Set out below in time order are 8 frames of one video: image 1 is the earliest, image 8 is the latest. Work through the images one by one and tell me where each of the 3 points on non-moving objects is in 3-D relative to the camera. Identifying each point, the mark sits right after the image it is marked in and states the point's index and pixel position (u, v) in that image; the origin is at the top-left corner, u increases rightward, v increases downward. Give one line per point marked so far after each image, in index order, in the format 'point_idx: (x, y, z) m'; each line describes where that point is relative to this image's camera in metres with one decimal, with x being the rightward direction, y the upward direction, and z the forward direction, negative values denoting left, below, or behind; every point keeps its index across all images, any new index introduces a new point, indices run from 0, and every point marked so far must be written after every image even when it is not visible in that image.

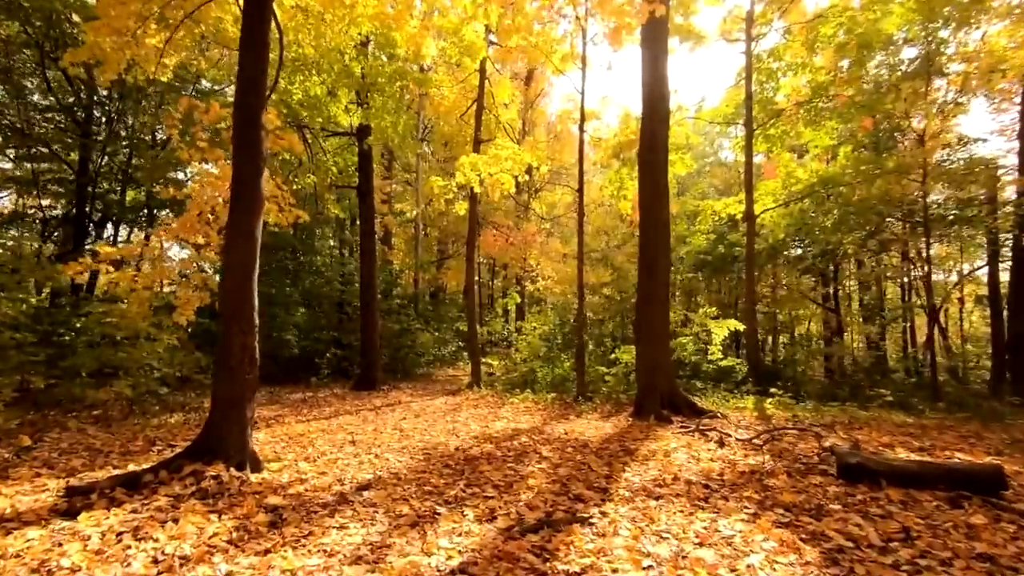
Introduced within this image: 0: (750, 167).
0: (+5.9, +3.0, +13.1) m
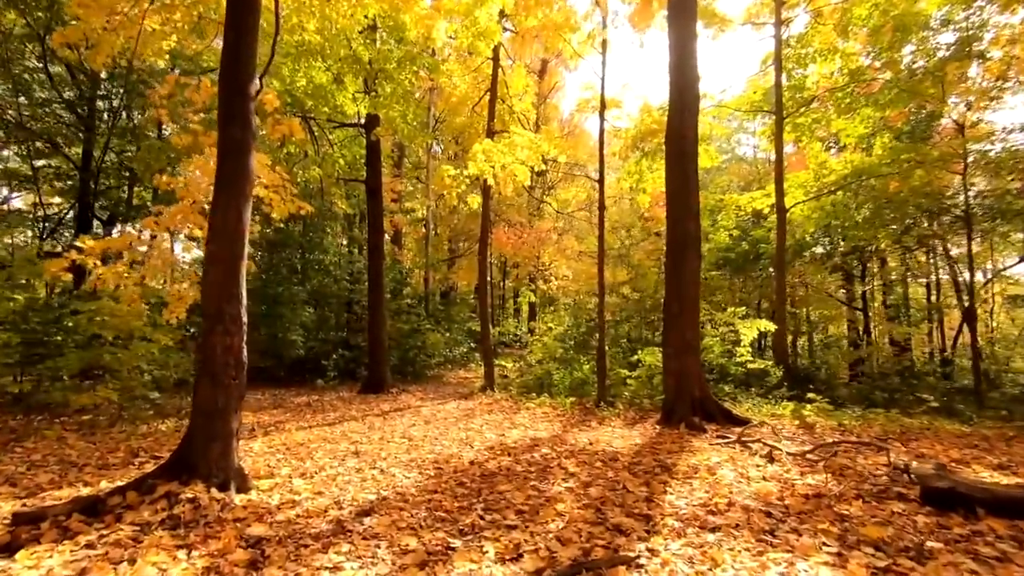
0: (+6.2, +3.0, +12.3) m
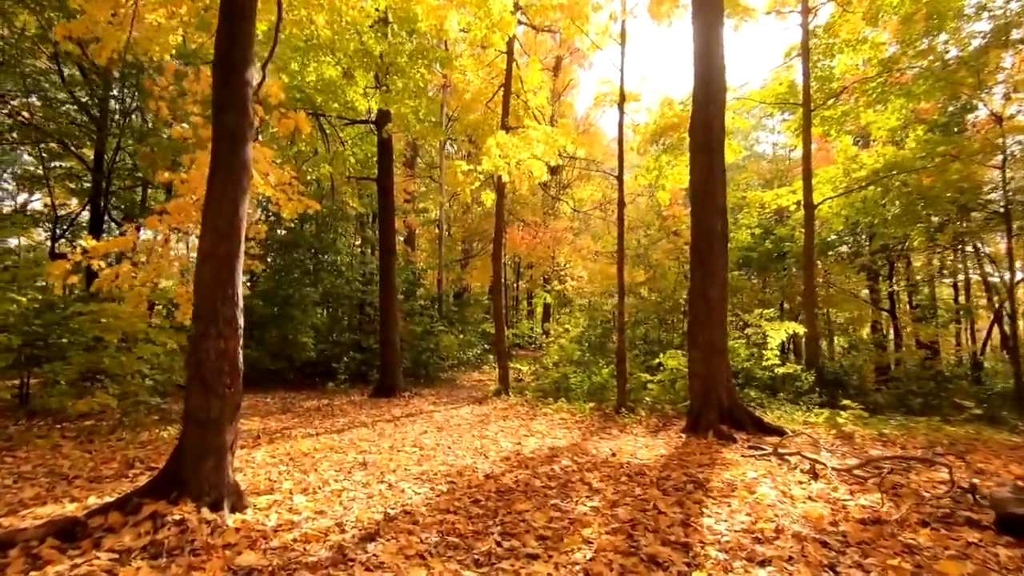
0: (+6.5, +3.0, +11.8) m
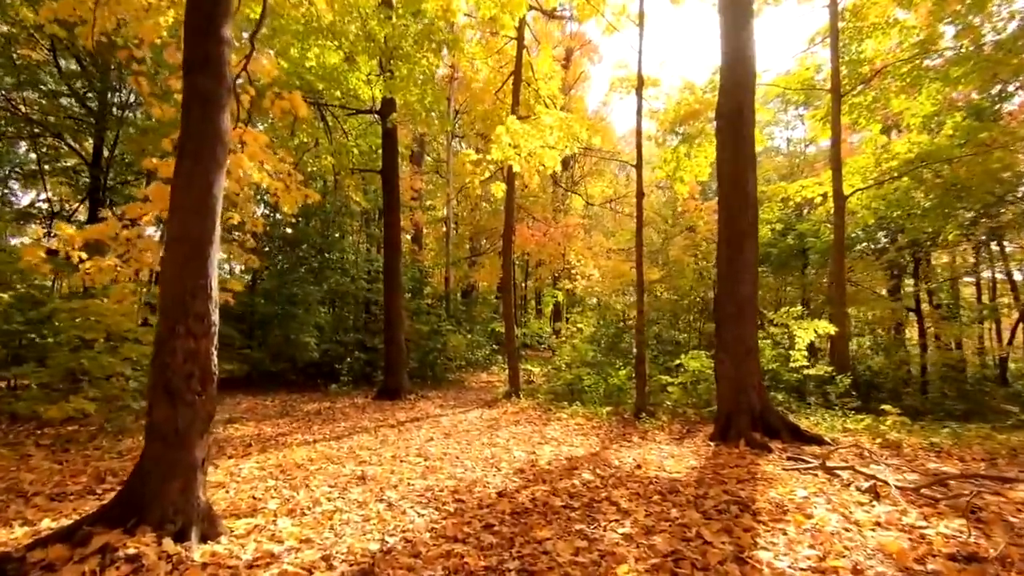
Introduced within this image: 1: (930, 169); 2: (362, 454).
0: (+6.8, +3.1, +11.1) m
1: (+9.0, +2.6, +11.5) m
2: (-1.7, -1.8, +5.9) m
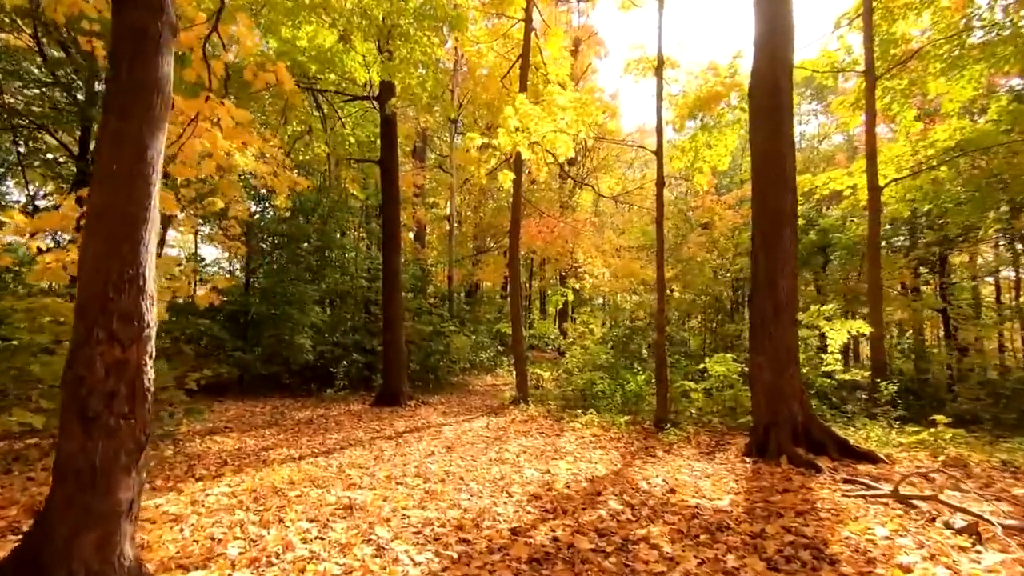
0: (+6.9, +3.1, +10.3) m
1: (+9.1, +2.6, +10.7) m
2: (-1.6, -1.8, +5.2) m
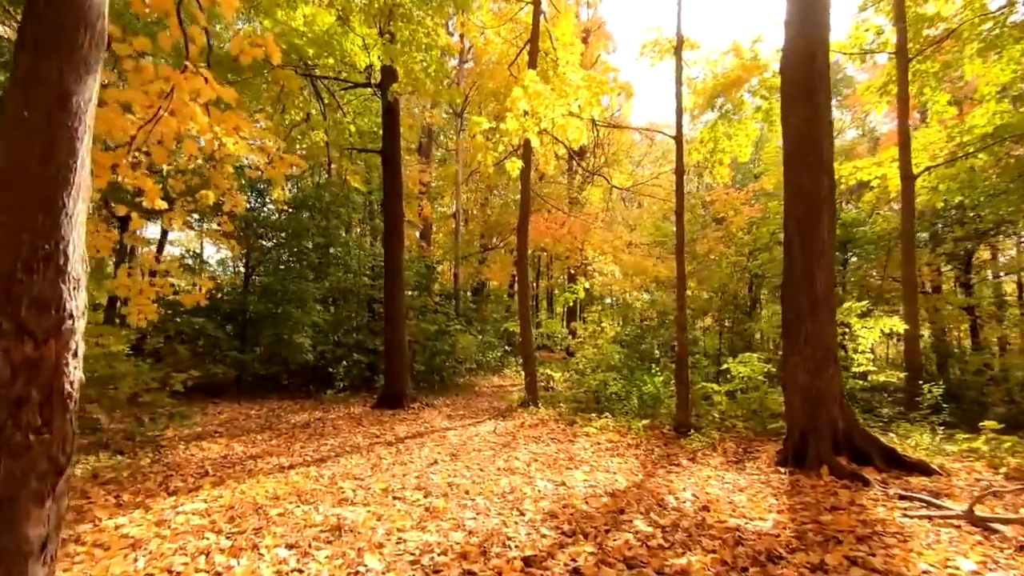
0: (+7.1, +3.2, +9.7) m
1: (+9.3, +2.7, +10.0) m
2: (-1.5, -1.7, +4.7) m
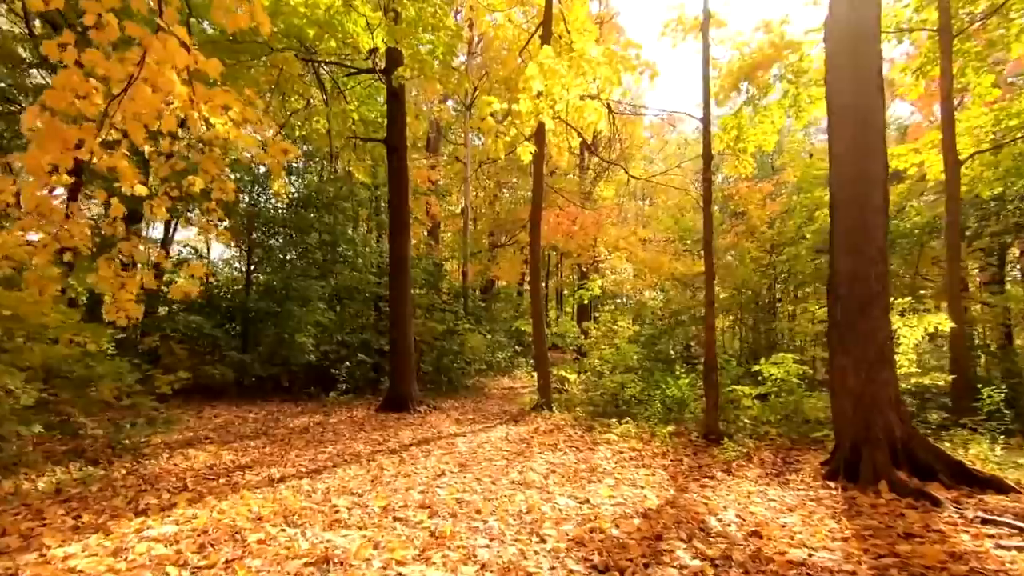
0: (+7.3, +3.3, +9.0) m
1: (+9.5, +2.8, +9.3) m
2: (-1.3, -1.7, +4.1) m
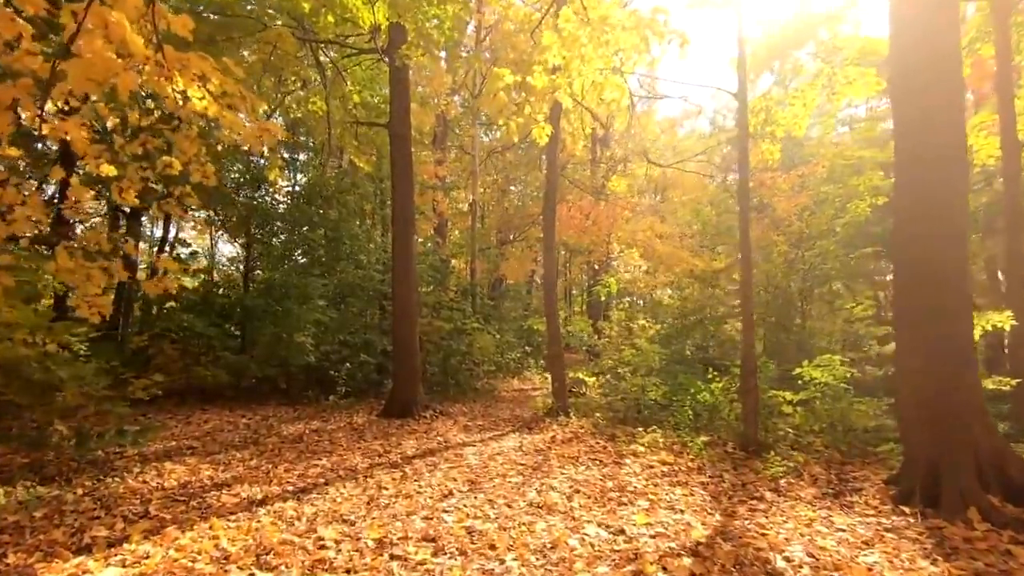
0: (+7.5, +3.4, +8.2) m
1: (+9.7, +2.8, +8.4) m
2: (-1.2, -1.6, +3.4) m
